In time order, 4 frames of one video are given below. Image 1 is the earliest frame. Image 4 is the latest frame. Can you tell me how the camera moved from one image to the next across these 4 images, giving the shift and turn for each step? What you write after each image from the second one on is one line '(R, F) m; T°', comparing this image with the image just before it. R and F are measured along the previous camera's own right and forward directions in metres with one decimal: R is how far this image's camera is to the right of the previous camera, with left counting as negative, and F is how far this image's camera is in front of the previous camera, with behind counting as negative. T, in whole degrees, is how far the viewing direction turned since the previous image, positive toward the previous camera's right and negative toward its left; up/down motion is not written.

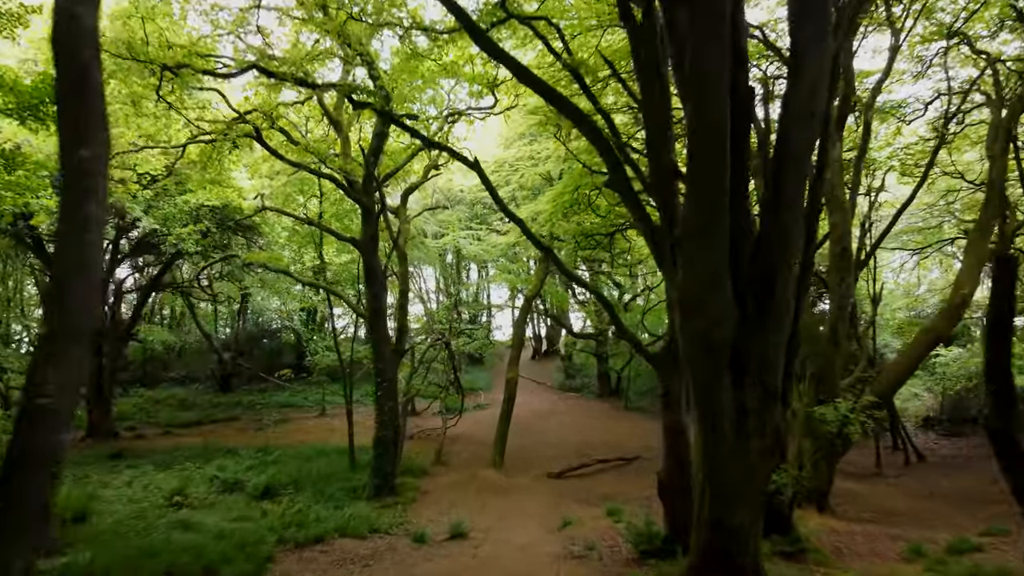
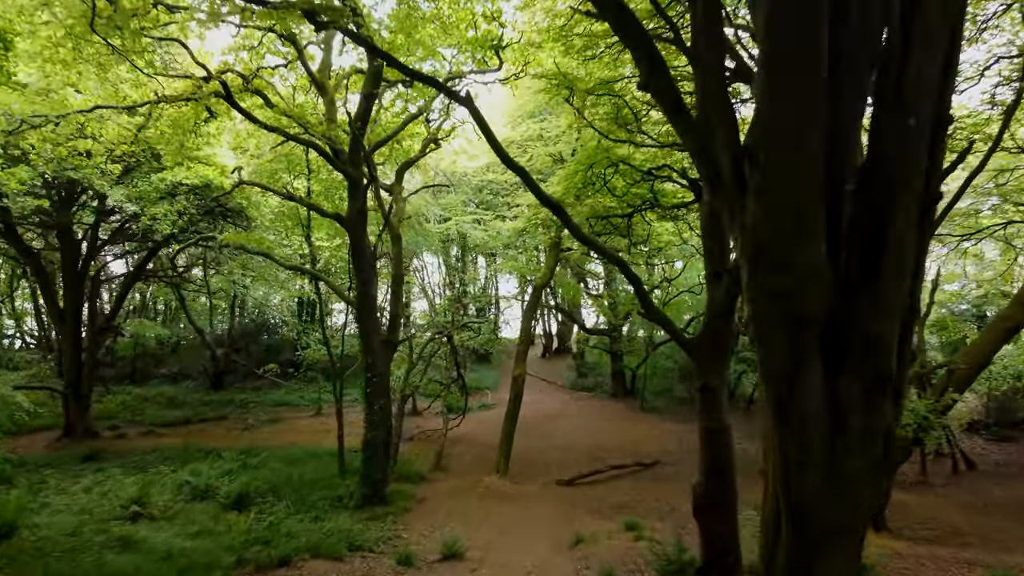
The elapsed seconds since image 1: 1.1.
(+0.1, +1.3) m; -1°
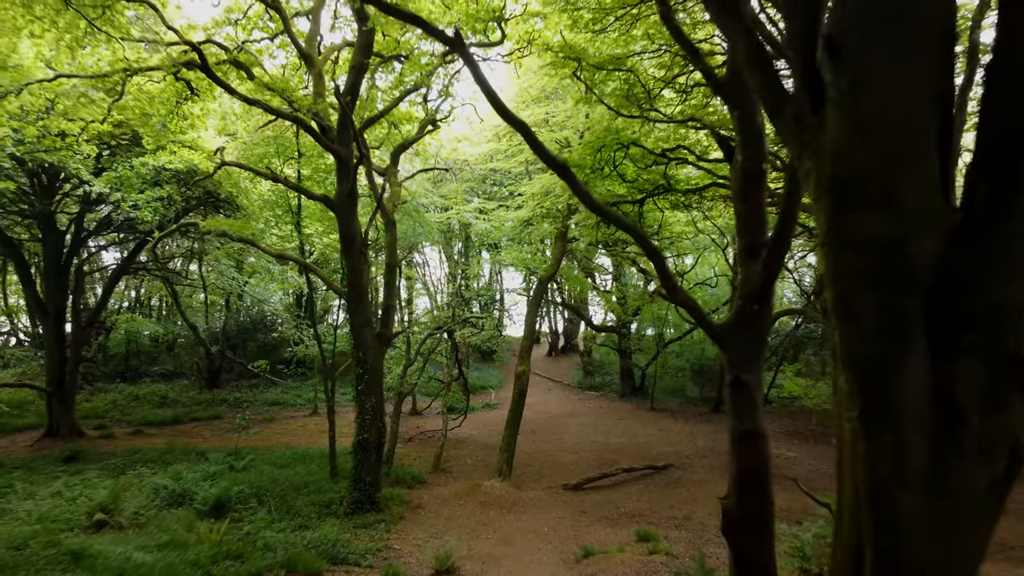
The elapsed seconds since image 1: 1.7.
(+0.1, +0.8) m; -1°
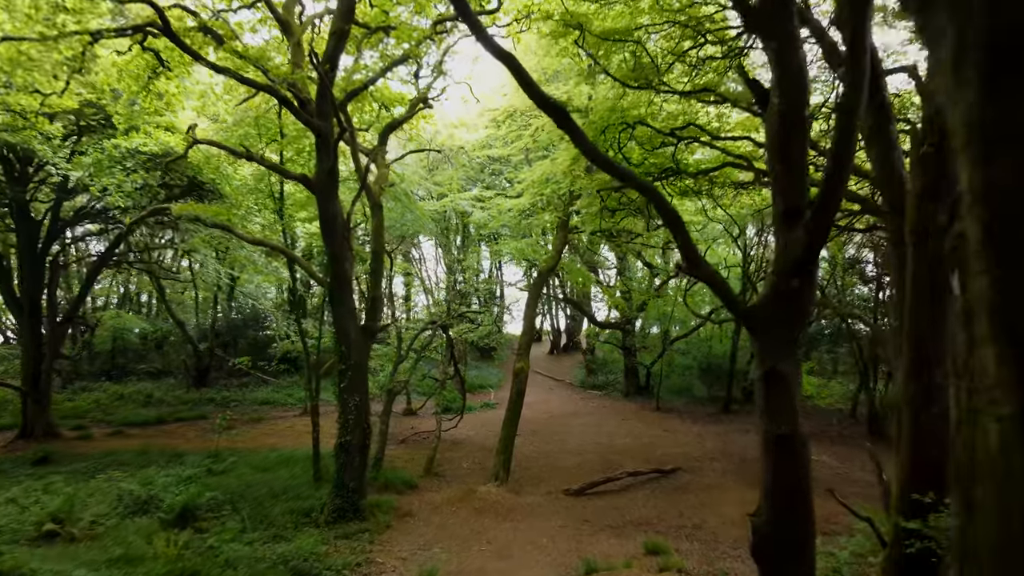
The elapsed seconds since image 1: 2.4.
(+0.1, +0.8) m; 0°
